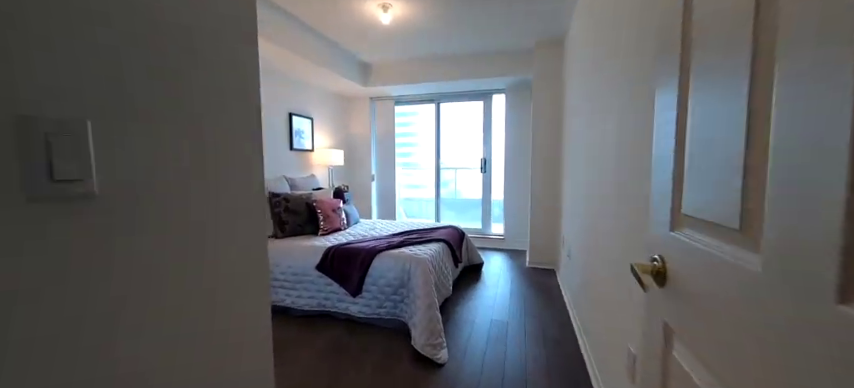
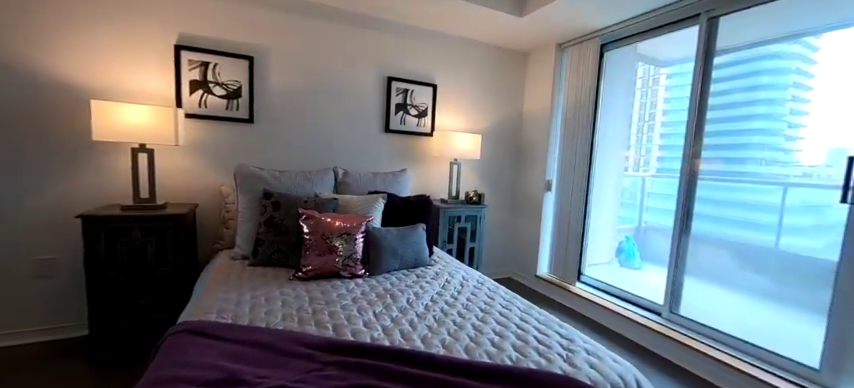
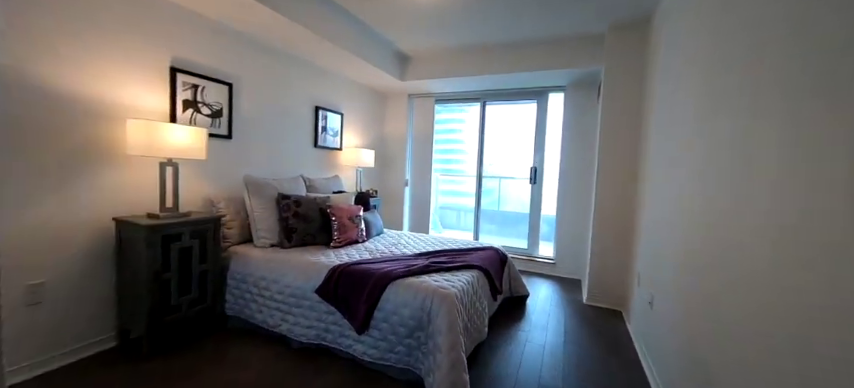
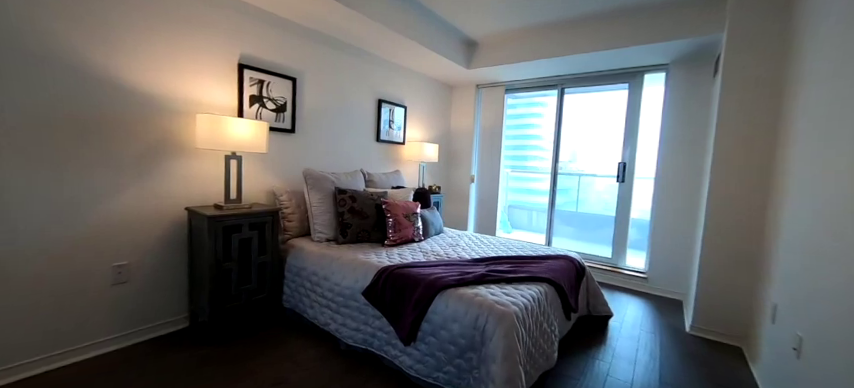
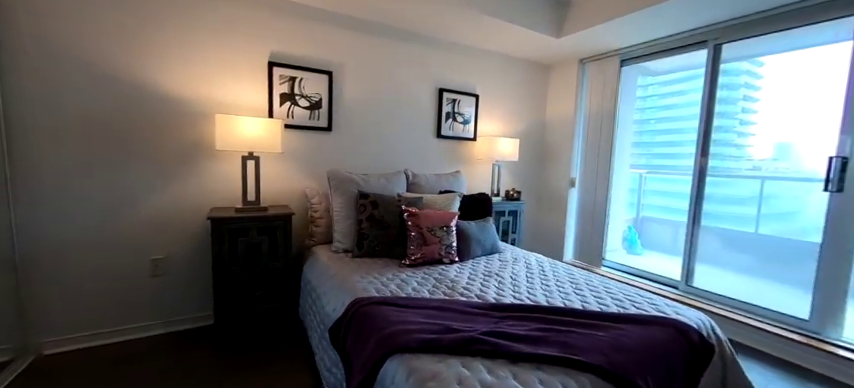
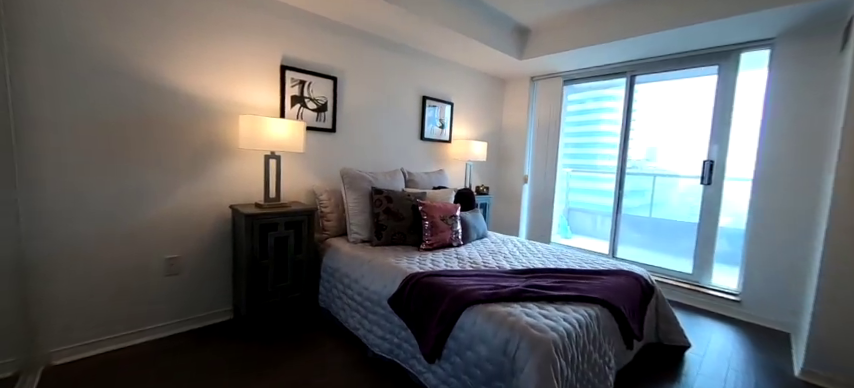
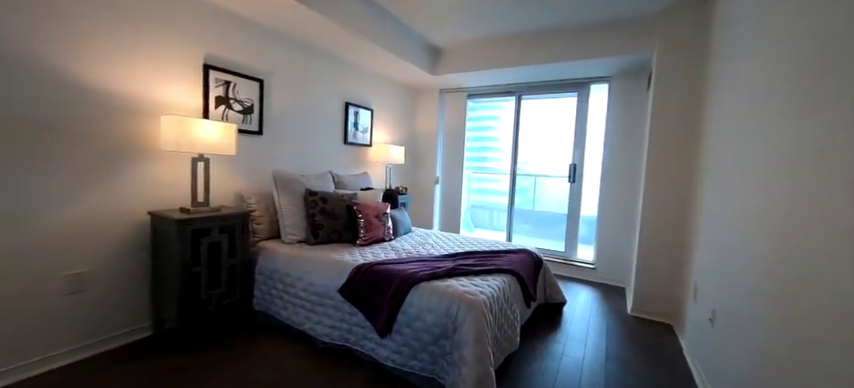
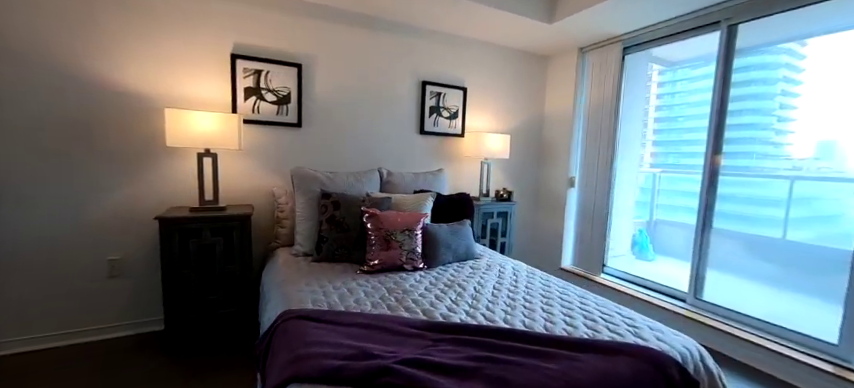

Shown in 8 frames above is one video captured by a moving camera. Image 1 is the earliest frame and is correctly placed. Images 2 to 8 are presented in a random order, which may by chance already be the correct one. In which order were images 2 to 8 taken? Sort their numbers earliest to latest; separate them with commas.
3, 7, 4, 6, 5, 8, 2
